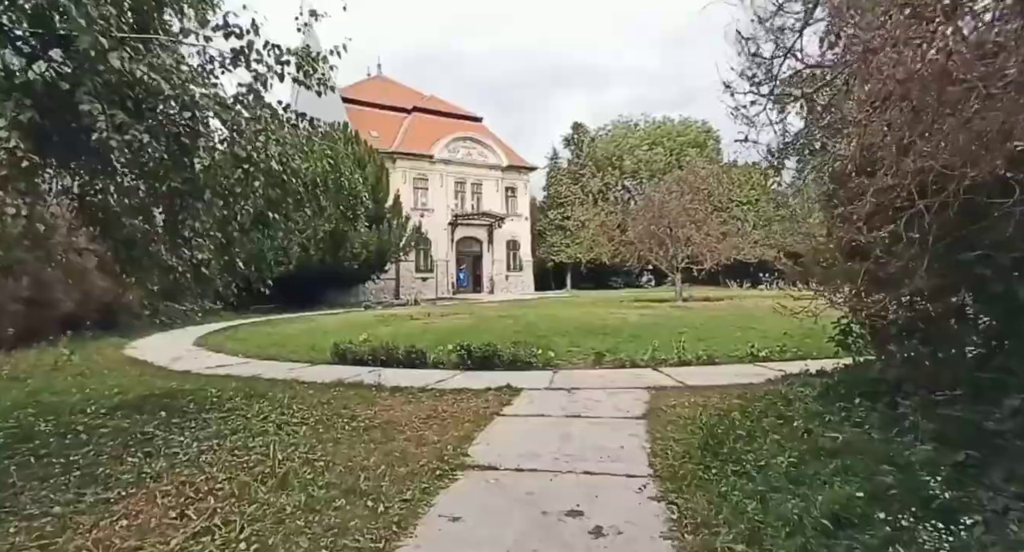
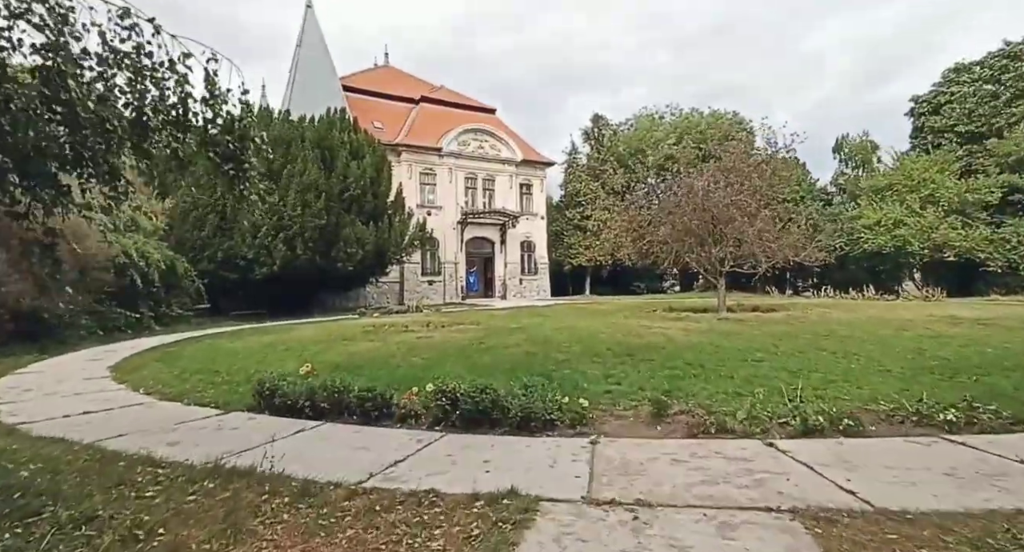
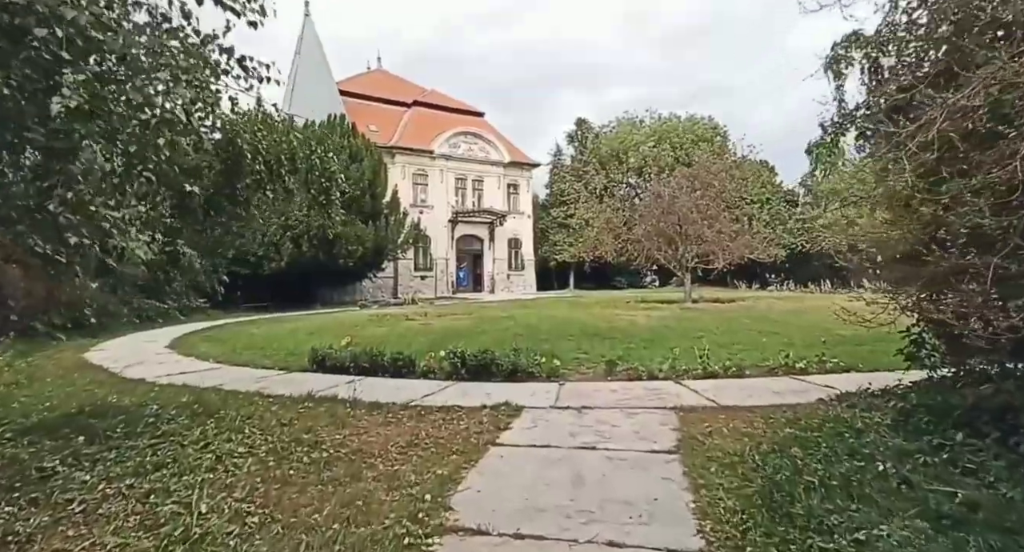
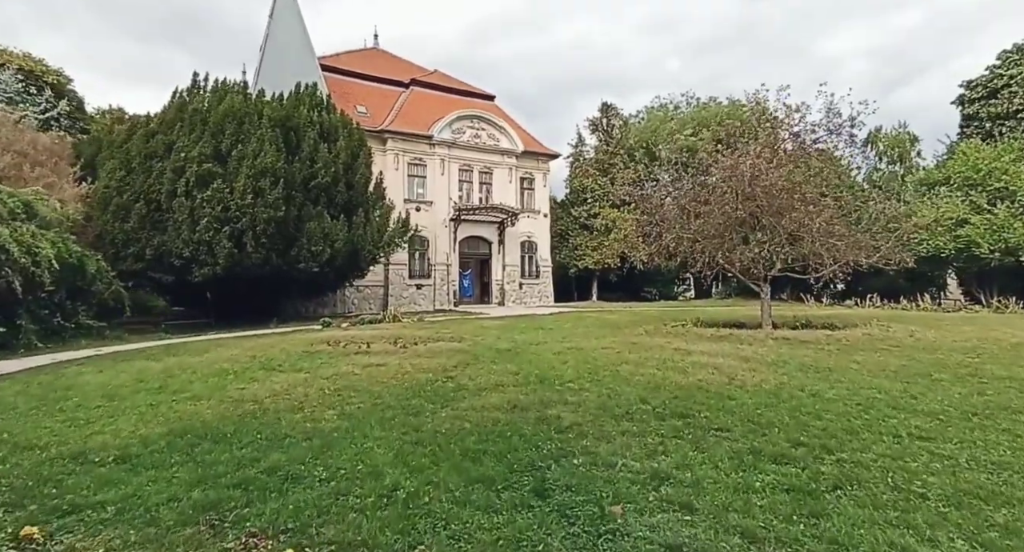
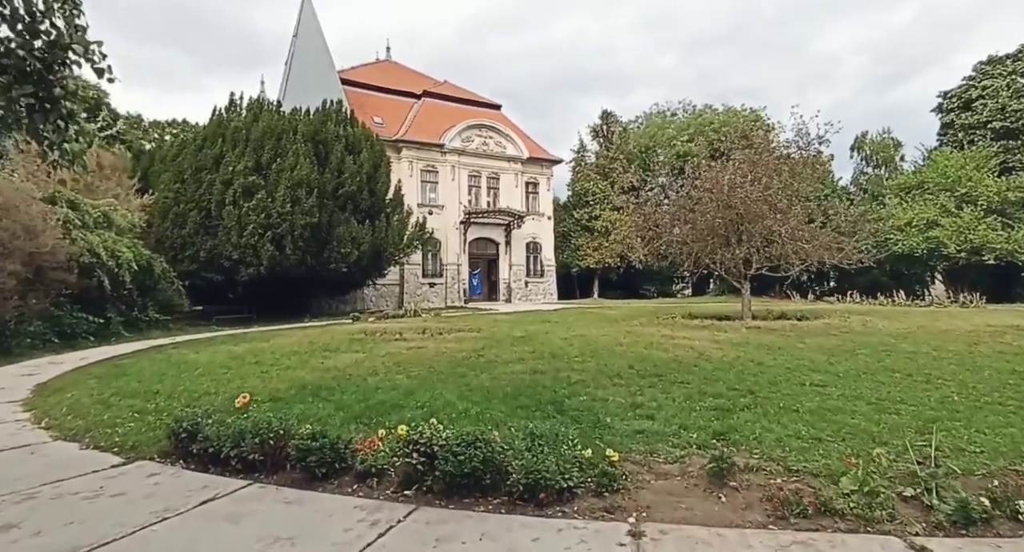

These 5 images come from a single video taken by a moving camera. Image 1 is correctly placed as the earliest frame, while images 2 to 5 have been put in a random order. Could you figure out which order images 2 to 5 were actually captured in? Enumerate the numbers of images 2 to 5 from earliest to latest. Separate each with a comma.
3, 2, 5, 4
